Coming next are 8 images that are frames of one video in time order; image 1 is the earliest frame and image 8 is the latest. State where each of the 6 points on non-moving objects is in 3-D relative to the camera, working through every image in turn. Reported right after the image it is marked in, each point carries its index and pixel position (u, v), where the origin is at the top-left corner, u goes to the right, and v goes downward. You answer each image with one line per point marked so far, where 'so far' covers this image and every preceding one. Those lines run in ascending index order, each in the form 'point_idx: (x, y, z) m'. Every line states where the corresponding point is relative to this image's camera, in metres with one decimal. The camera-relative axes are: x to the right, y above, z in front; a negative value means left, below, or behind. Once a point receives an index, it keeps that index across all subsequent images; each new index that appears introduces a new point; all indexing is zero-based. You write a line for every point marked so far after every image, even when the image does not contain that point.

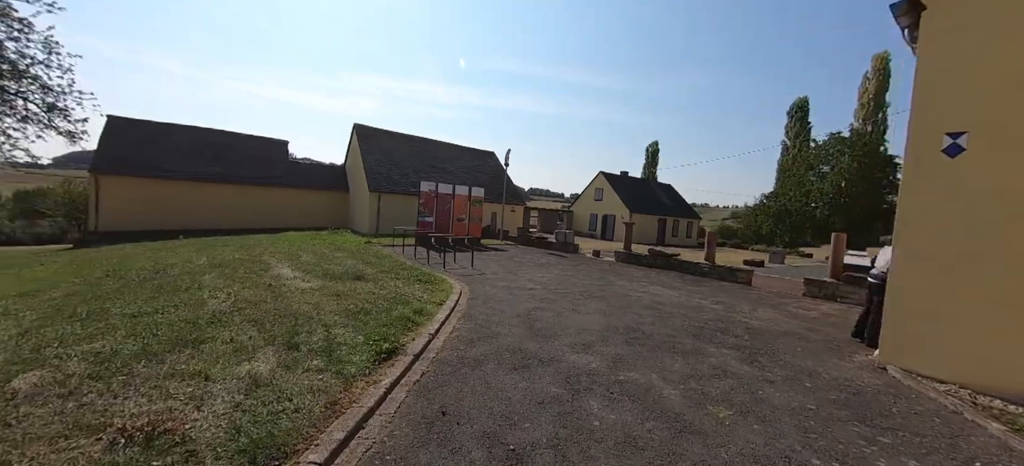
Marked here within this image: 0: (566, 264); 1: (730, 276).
0: (+2.3, -1.2, +13.8) m
1: (+7.3, -1.4, +11.6) m
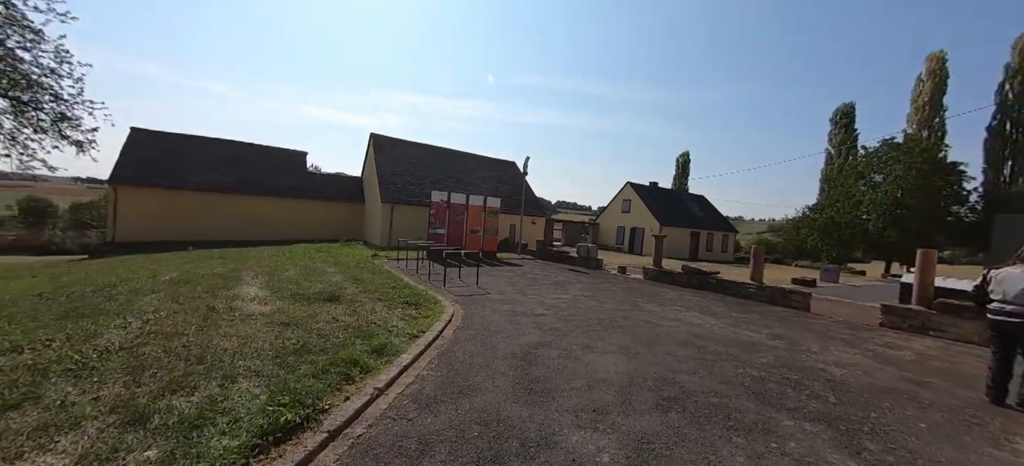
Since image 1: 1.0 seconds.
0: (+2.7, -1.7, +12.2) m
1: (+7.5, -1.8, +9.6) m
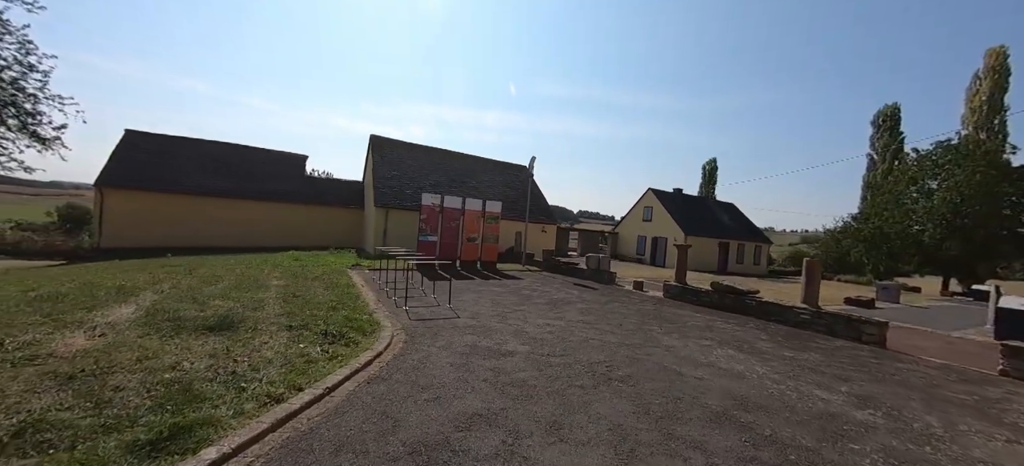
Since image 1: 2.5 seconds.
0: (+2.3, -1.9, +9.9) m
1: (+7.0, -2.0, +7.1) m
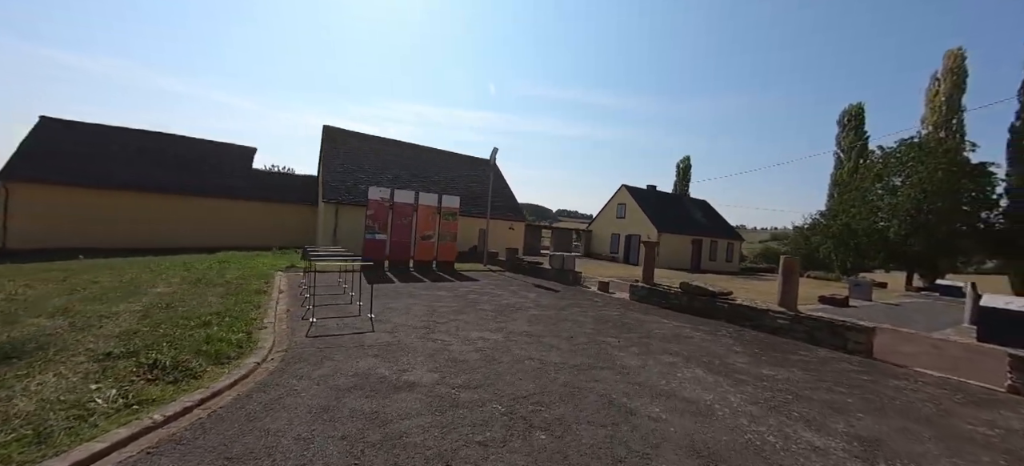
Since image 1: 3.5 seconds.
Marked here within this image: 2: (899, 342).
0: (+0.9, -1.8, +8.7) m
1: (+5.7, -1.9, +6.1) m
2: (+8.5, -2.4, +7.6) m
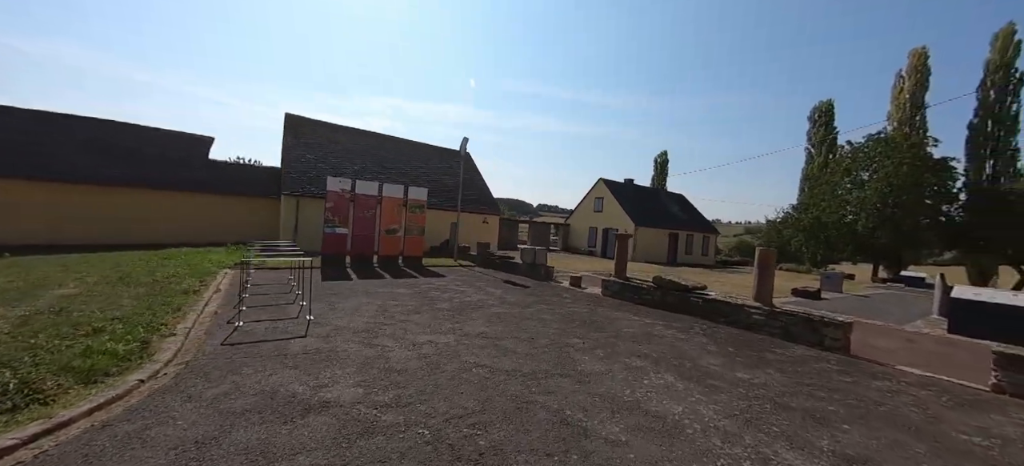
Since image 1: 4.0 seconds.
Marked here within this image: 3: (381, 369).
0: (0.0, -1.6, +8.0) m
1: (+5.0, -1.7, +5.7) m
2: (+7.7, -2.2, +7.3) m
3: (-1.6, -1.7, +4.3) m
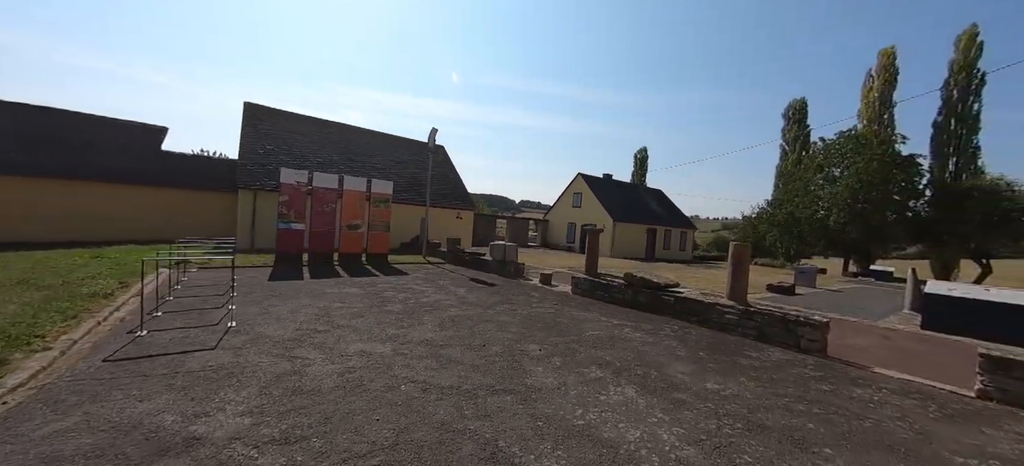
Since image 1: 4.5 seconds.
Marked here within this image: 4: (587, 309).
0: (-0.8, -1.5, +7.4) m
1: (+4.2, -1.6, +5.3) m
2: (+6.9, -2.1, +7.0) m
3: (-2.3, -1.6, +3.6) m
4: (+1.5, -1.6, +7.0) m
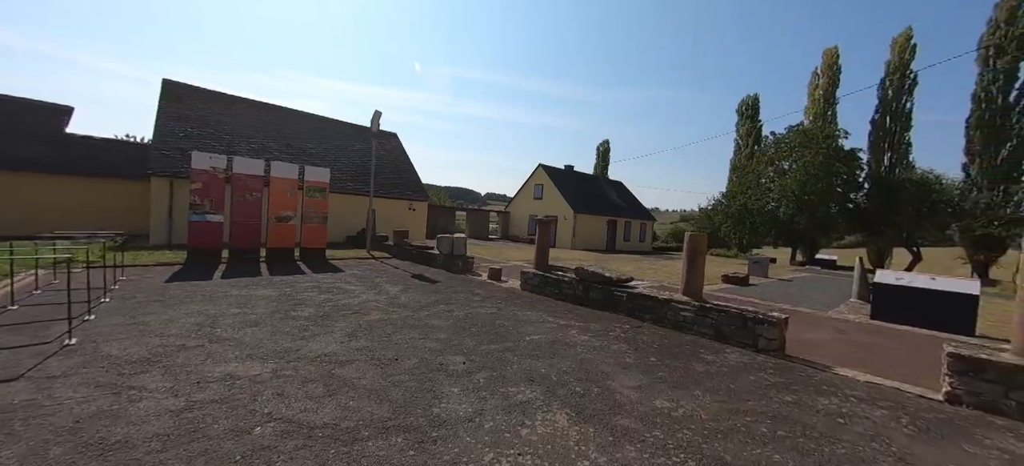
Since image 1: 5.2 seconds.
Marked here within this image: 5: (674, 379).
0: (-2.0, -1.3, +6.4) m
1: (+3.2, -1.4, +4.7) m
2: (+5.7, -1.8, +6.7) m
3: (-3.1, -1.5, +2.5) m
4: (+0.4, -1.4, +6.2) m
5: (+1.8, -1.6, +3.7) m
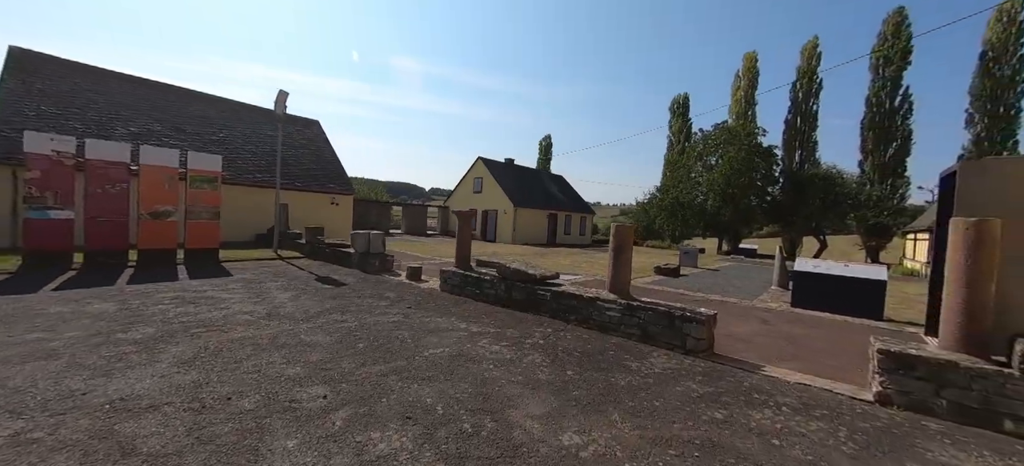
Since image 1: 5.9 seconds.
0: (-3.4, -1.2, +5.2) m
1: (+2.0, -1.3, +4.3) m
2: (+4.3, -1.6, +6.6) m
3: (-4.0, -1.5, +1.2) m
4: (-1.0, -1.3, +5.4) m
5: (+0.7, -1.5, +3.0) m
